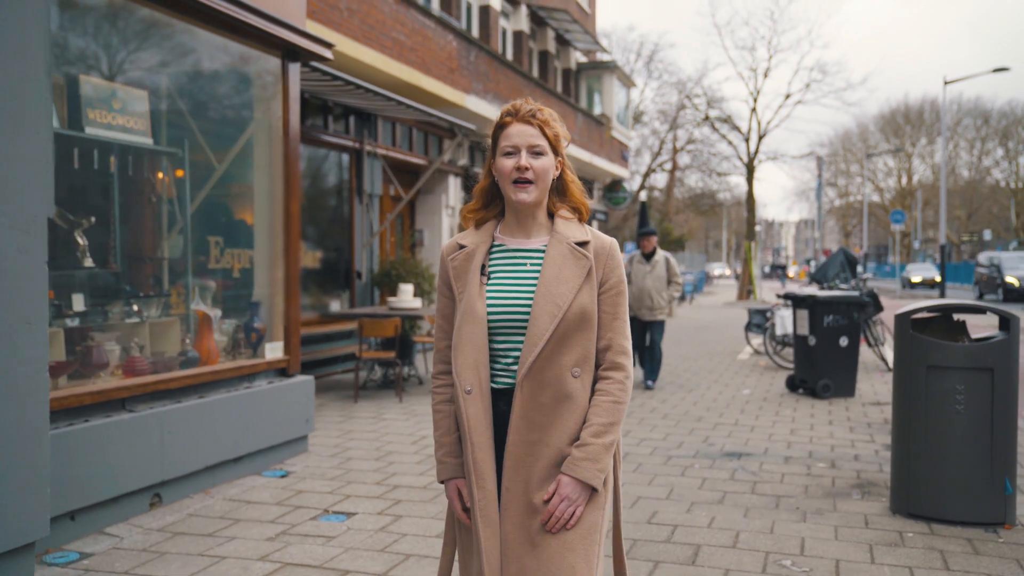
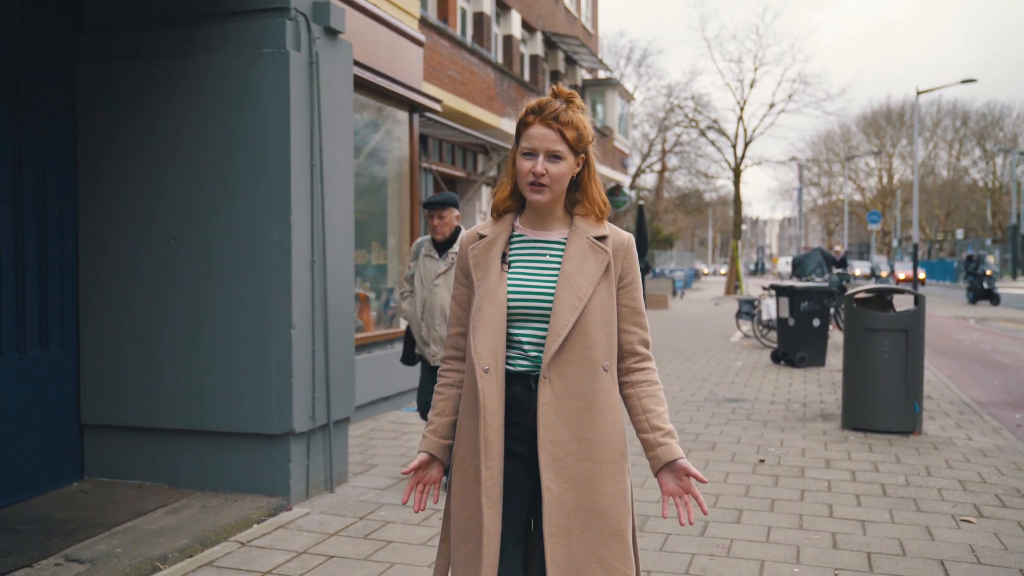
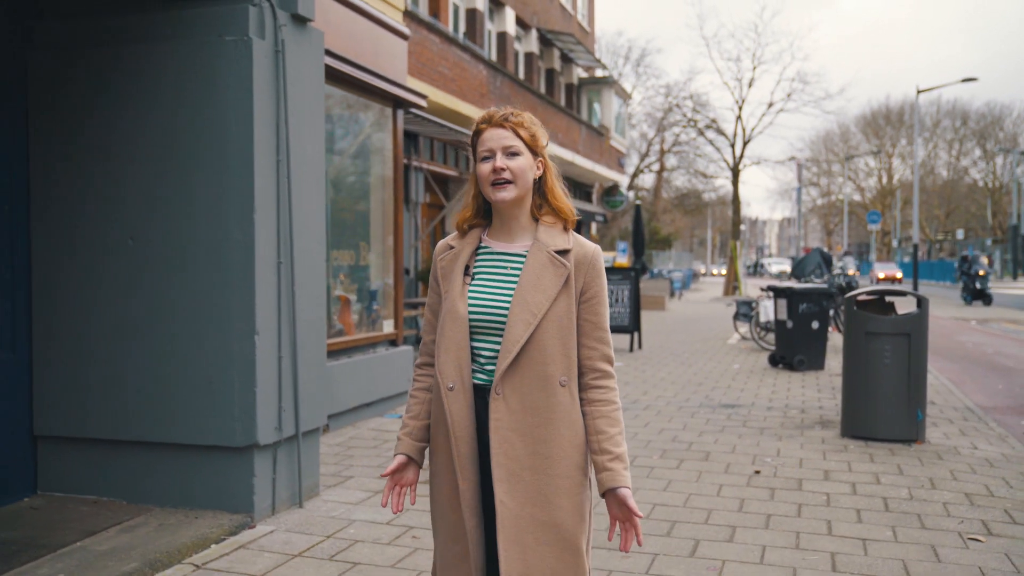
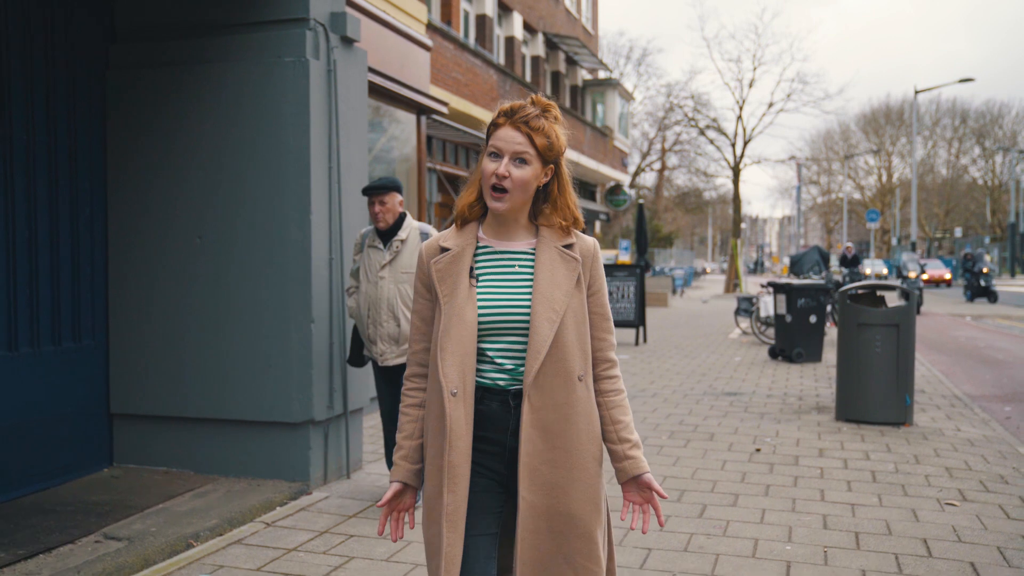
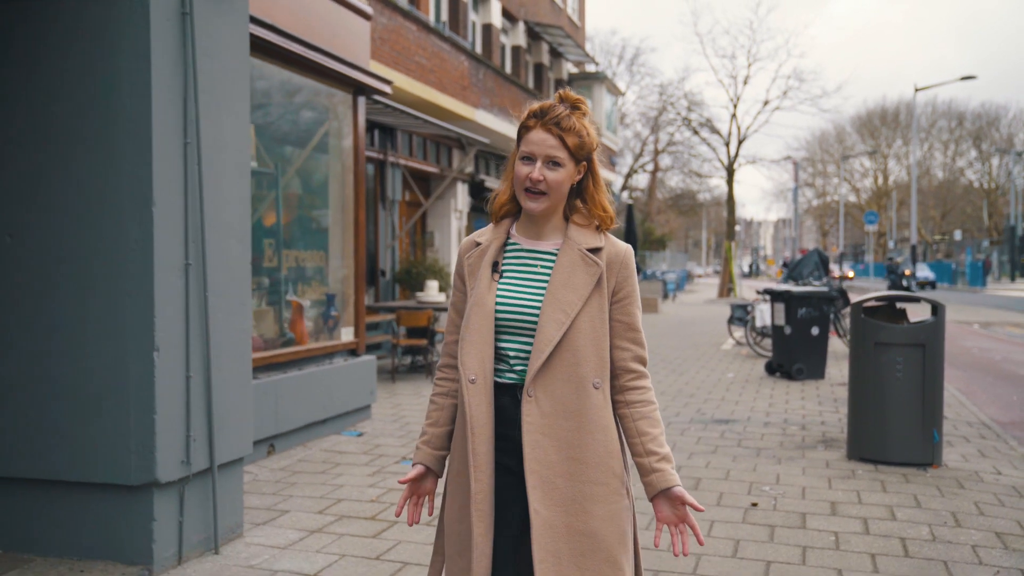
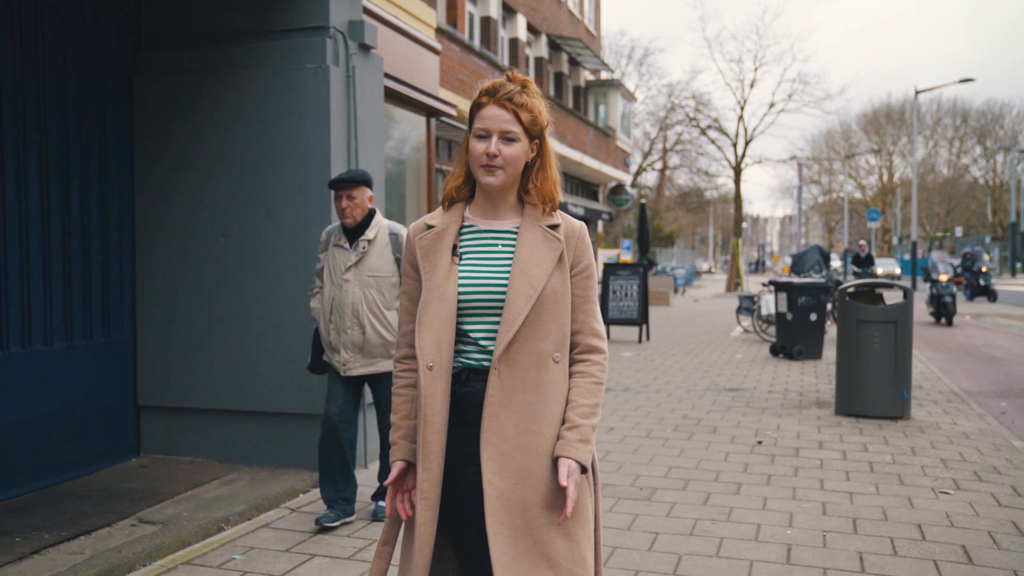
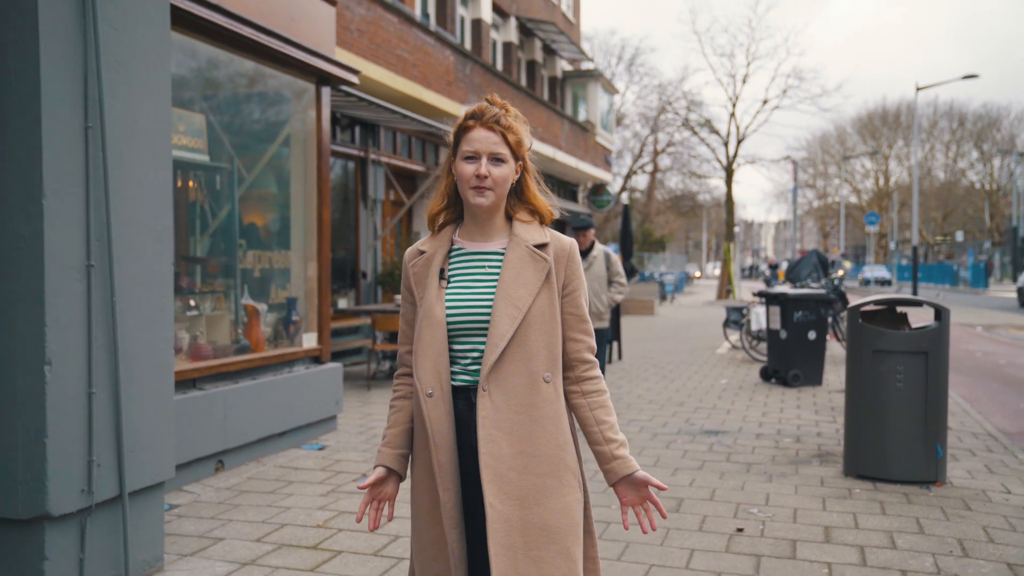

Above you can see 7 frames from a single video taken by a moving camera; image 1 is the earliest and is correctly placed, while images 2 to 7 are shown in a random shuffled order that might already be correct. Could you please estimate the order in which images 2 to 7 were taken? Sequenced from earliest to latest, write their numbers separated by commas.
7, 5, 3, 2, 4, 6
